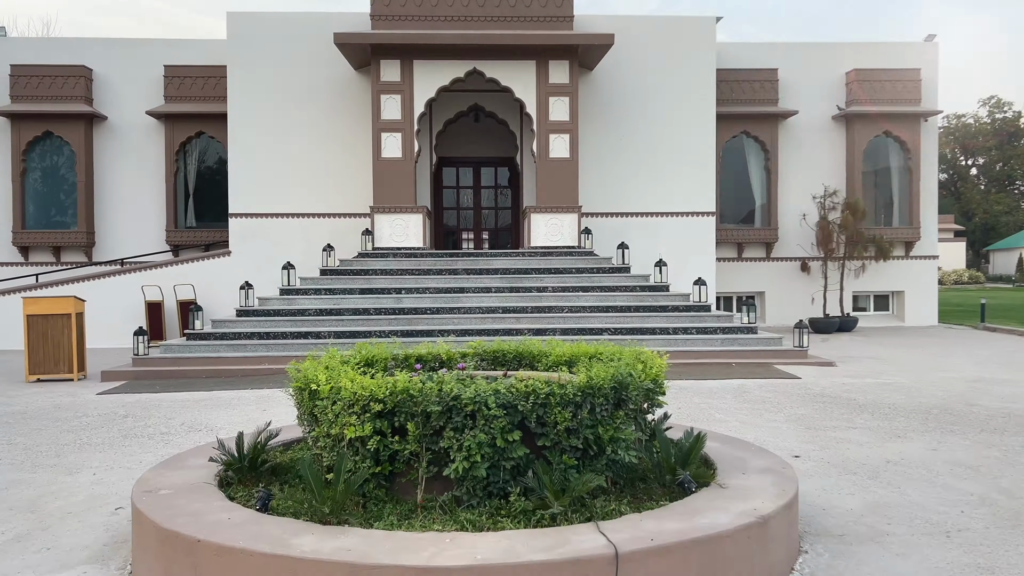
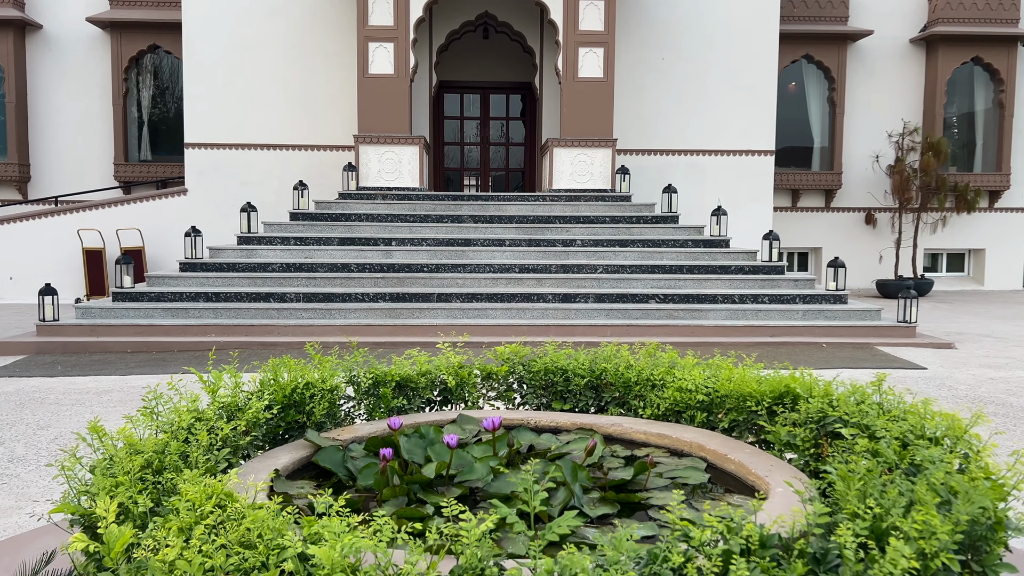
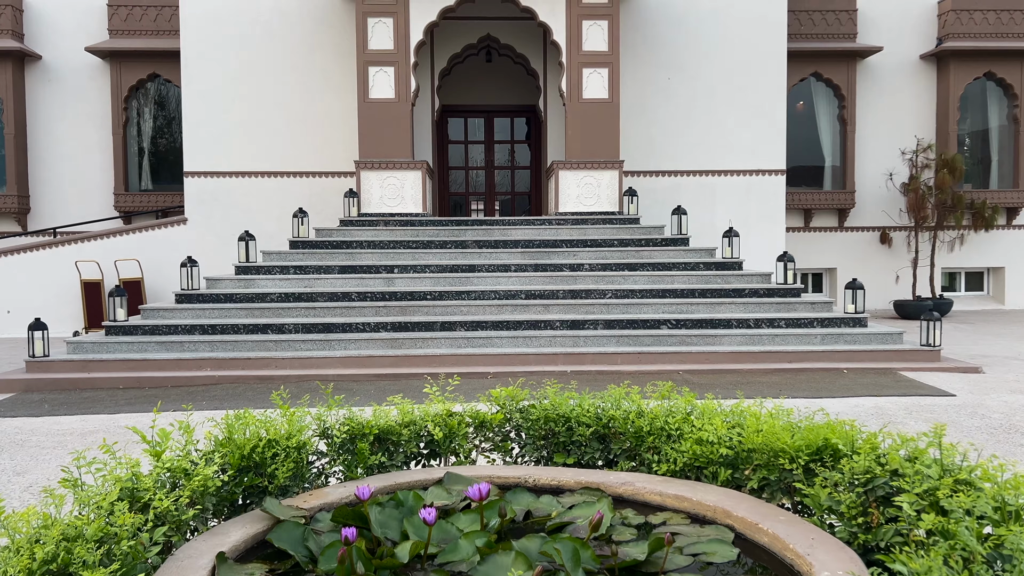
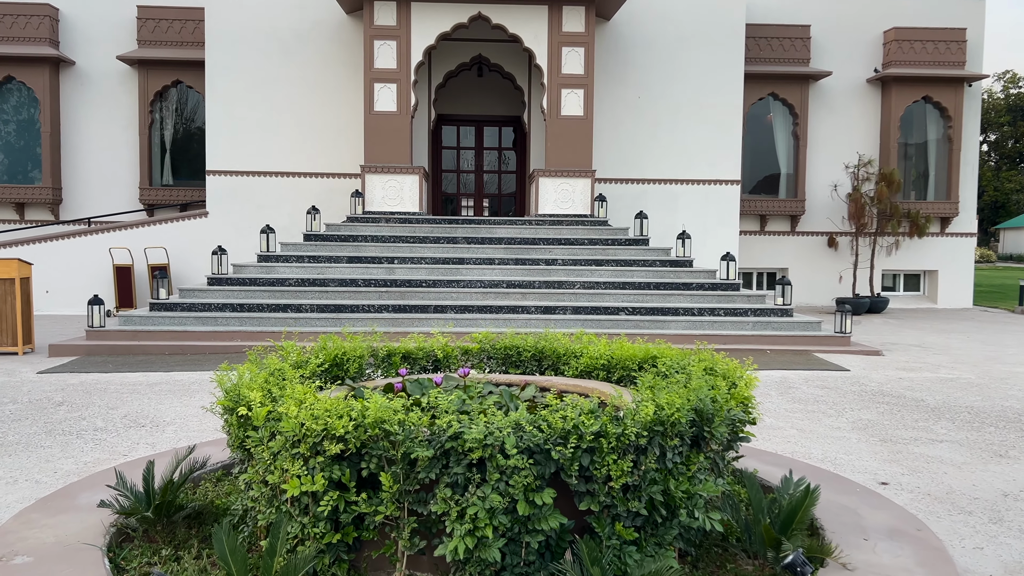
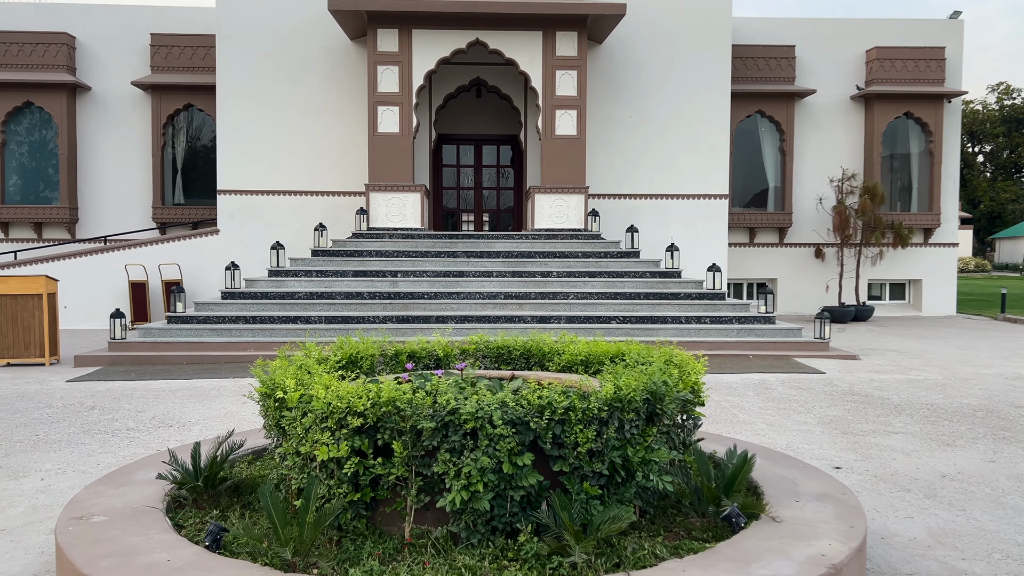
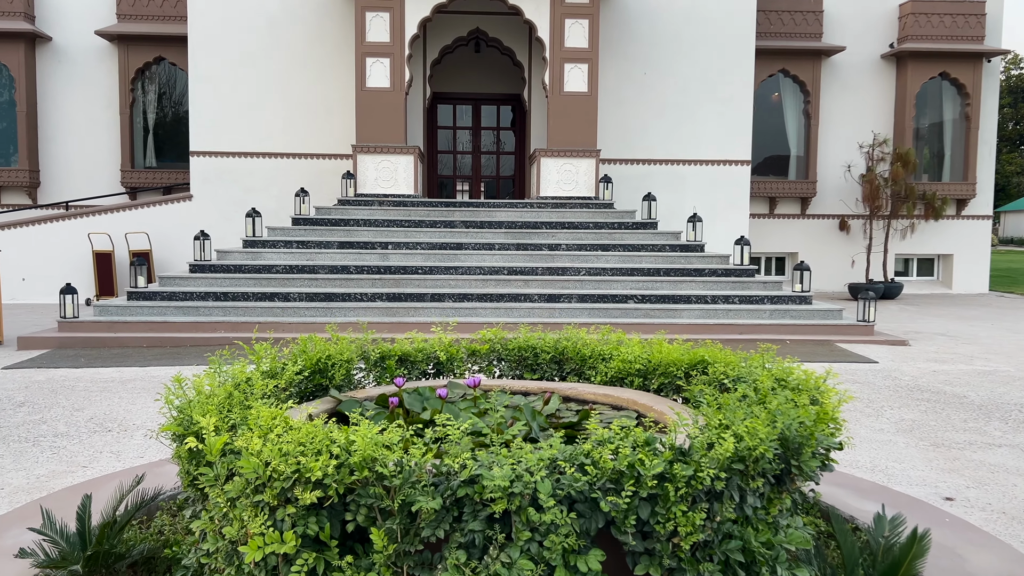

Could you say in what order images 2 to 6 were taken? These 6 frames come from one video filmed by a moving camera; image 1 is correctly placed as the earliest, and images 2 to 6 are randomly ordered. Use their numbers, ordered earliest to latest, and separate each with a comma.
5, 4, 6, 2, 3
